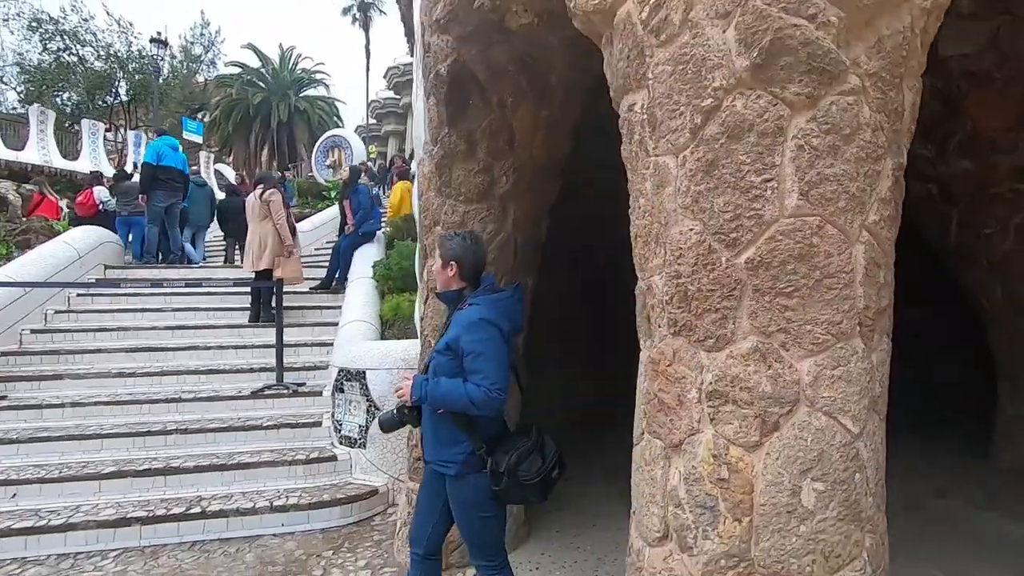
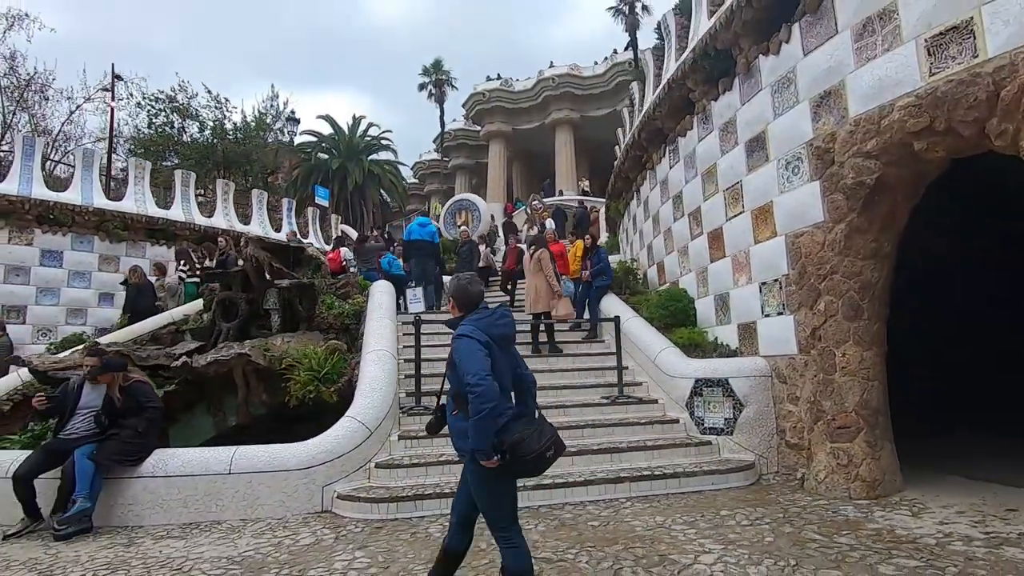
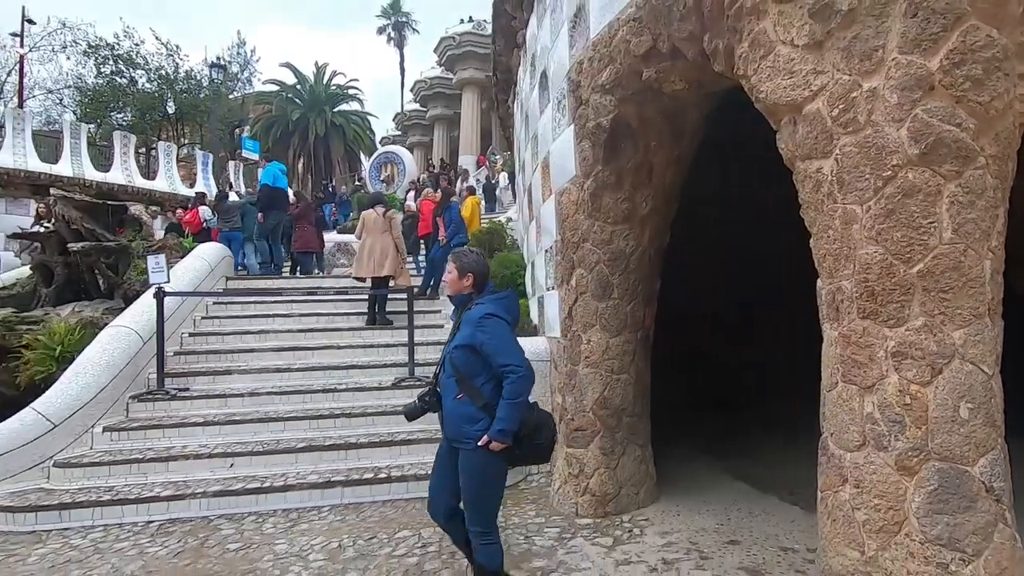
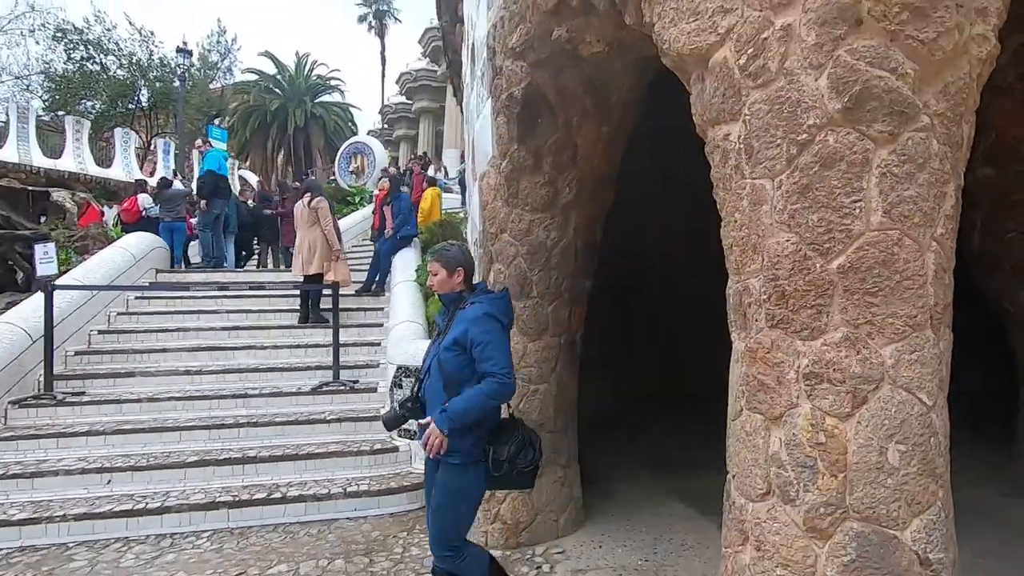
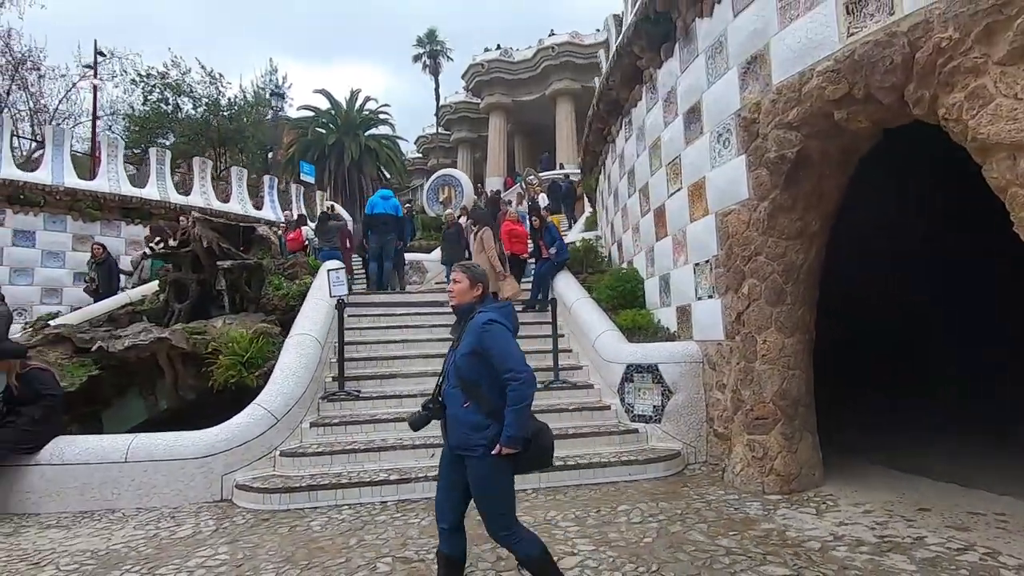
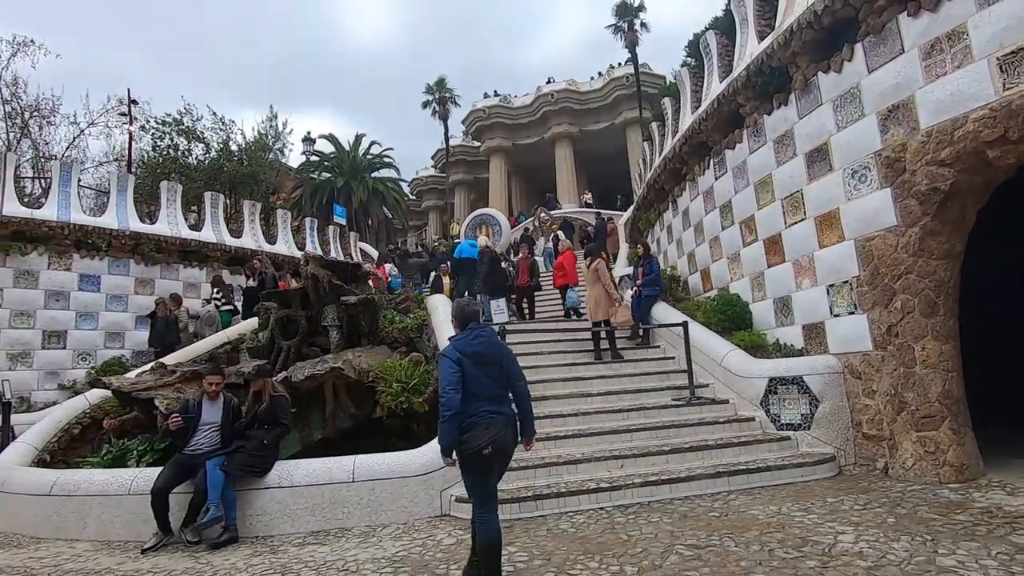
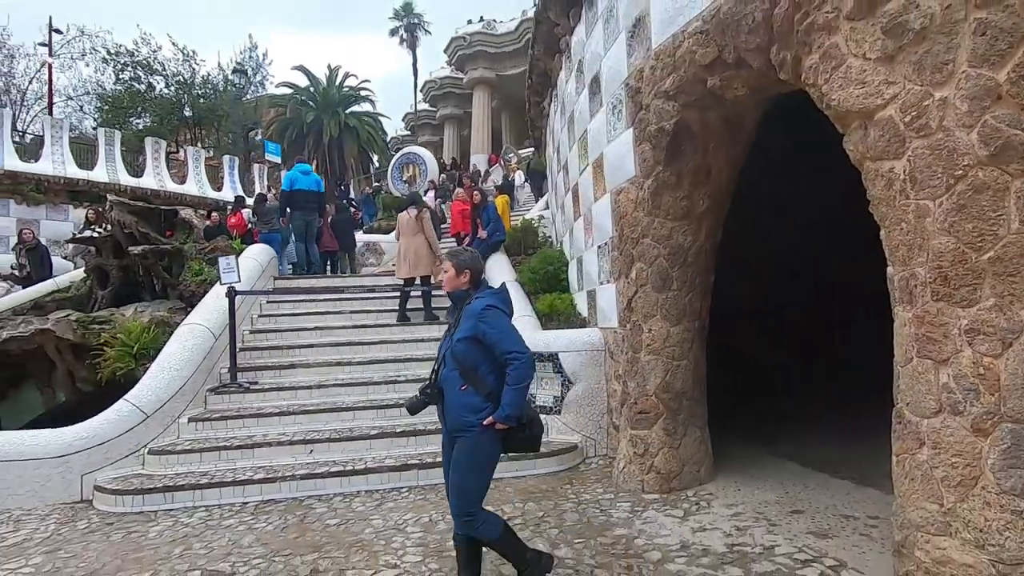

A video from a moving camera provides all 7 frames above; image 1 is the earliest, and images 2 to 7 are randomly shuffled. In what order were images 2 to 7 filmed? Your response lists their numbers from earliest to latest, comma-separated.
4, 3, 7, 5, 2, 6
